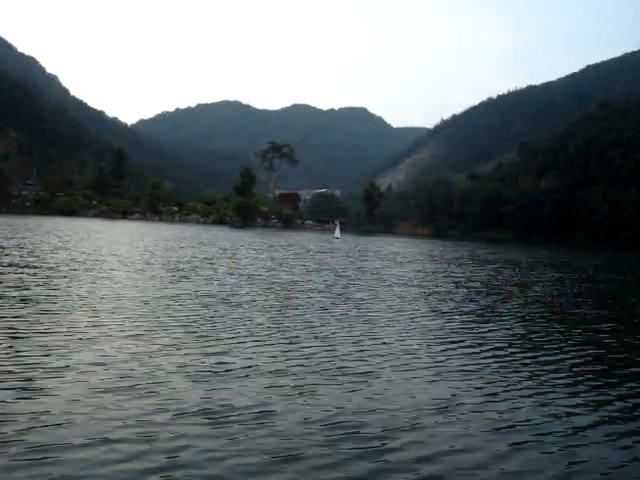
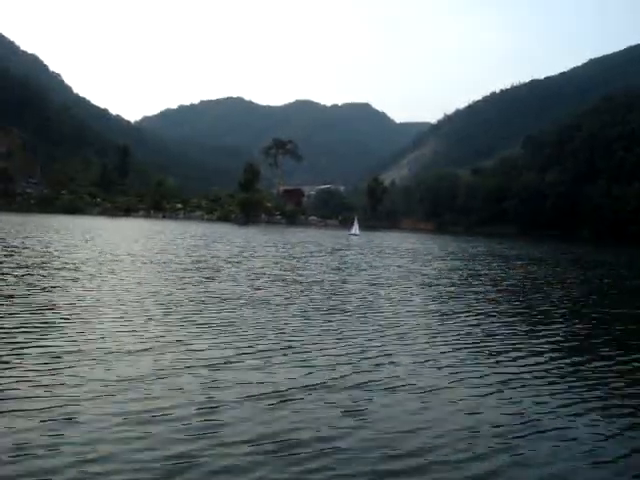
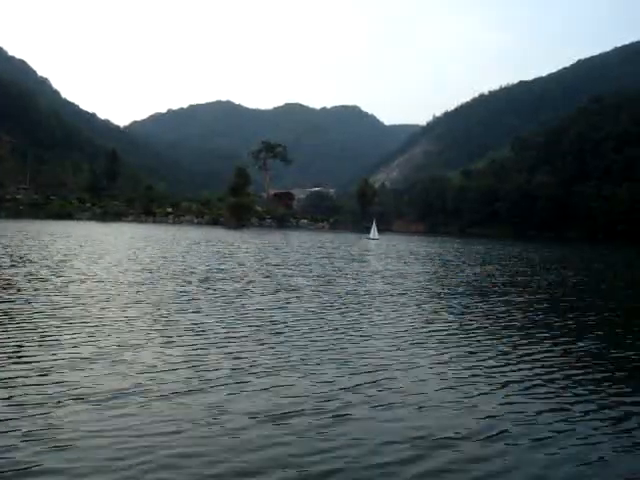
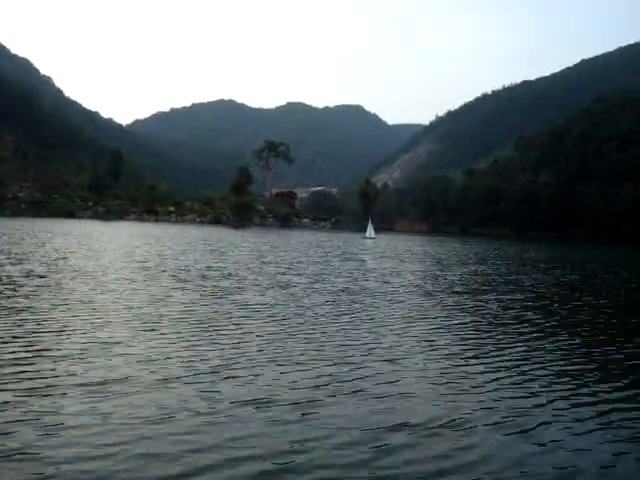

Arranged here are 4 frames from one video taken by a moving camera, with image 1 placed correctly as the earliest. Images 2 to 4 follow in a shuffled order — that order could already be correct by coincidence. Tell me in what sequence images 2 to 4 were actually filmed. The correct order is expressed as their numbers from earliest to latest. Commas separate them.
2, 4, 3
